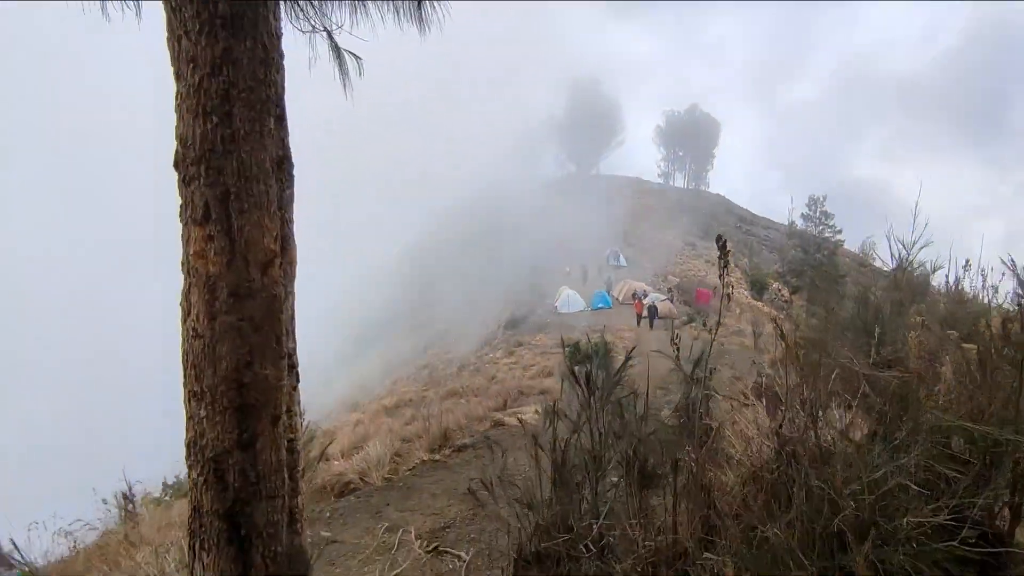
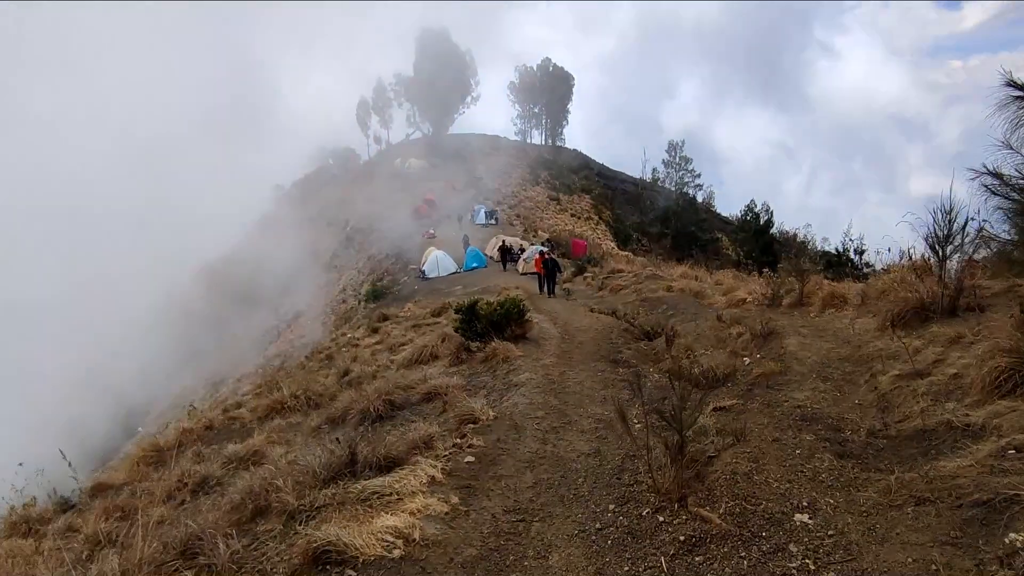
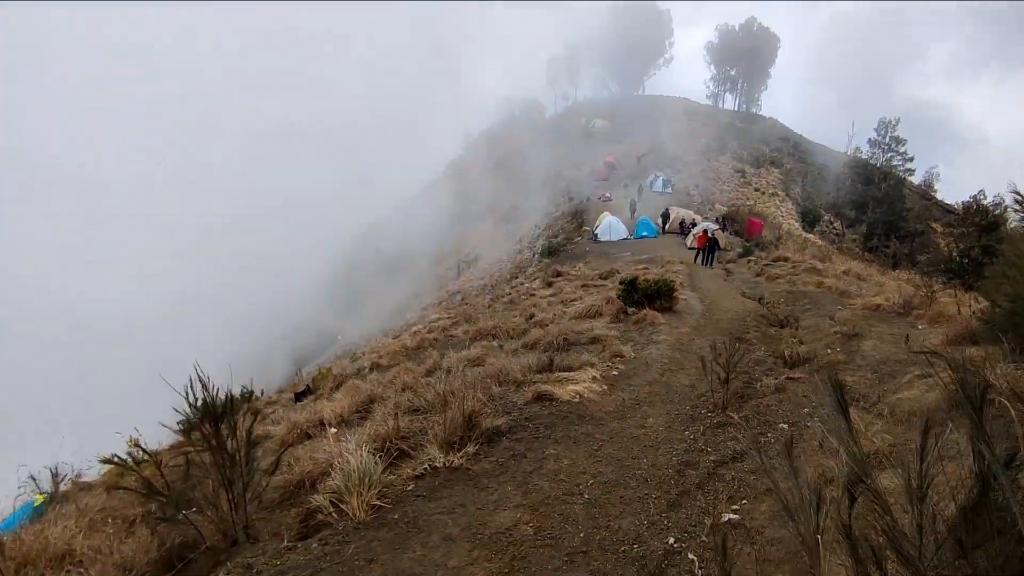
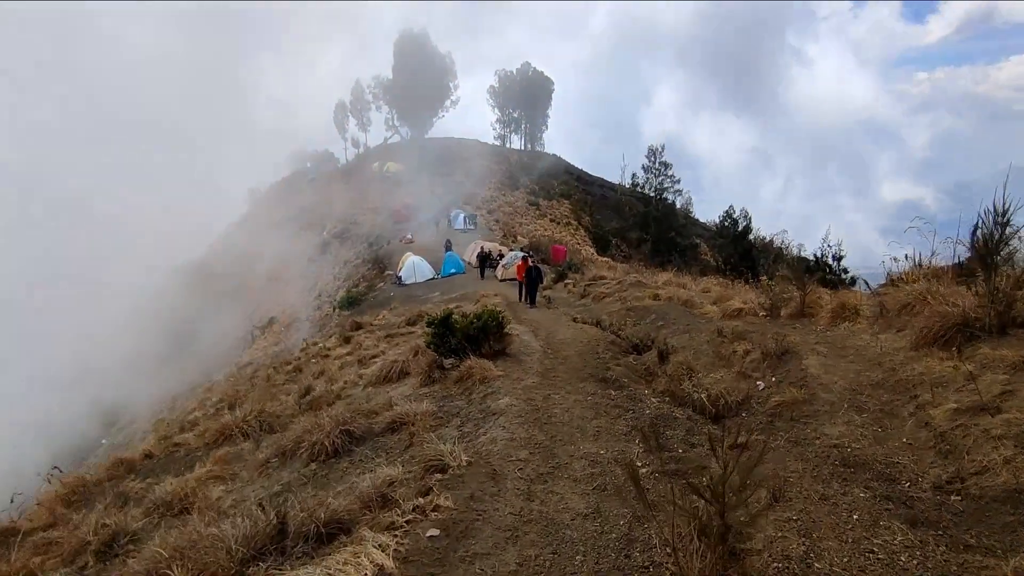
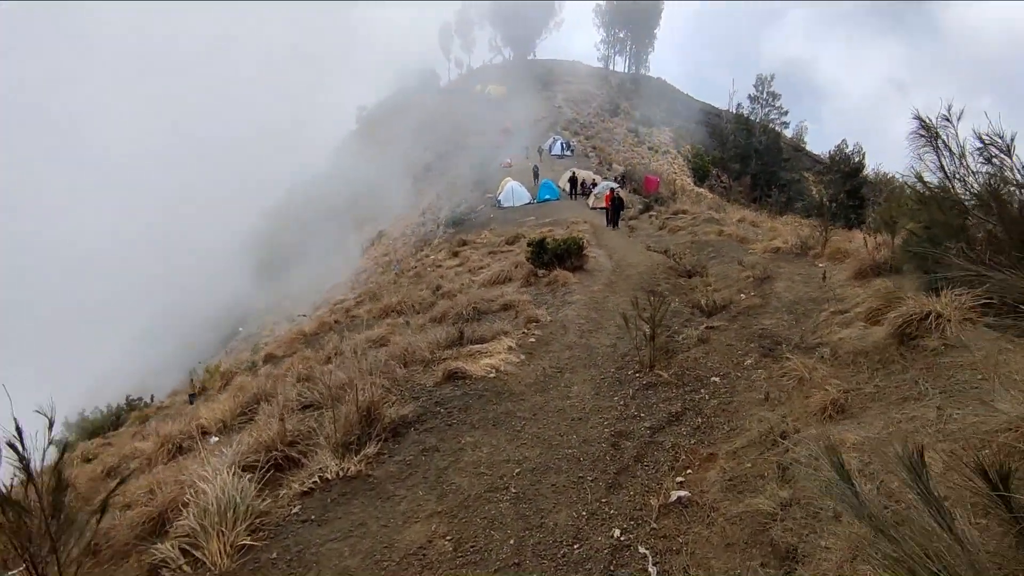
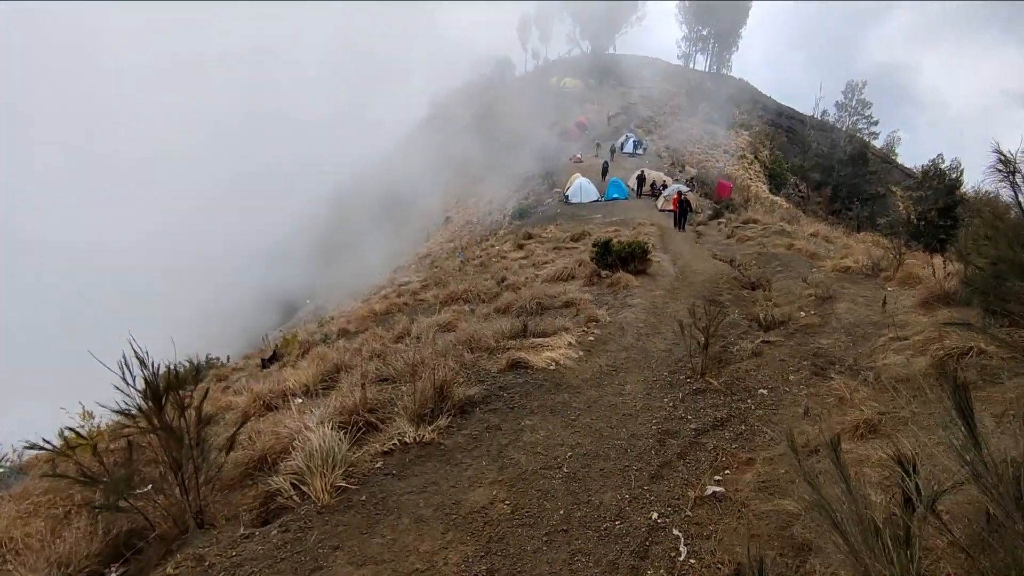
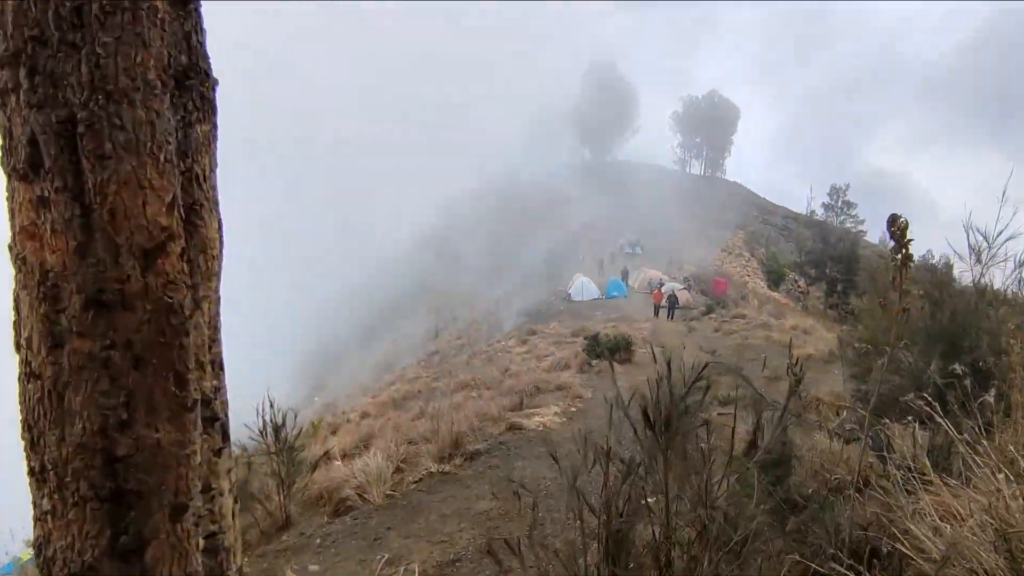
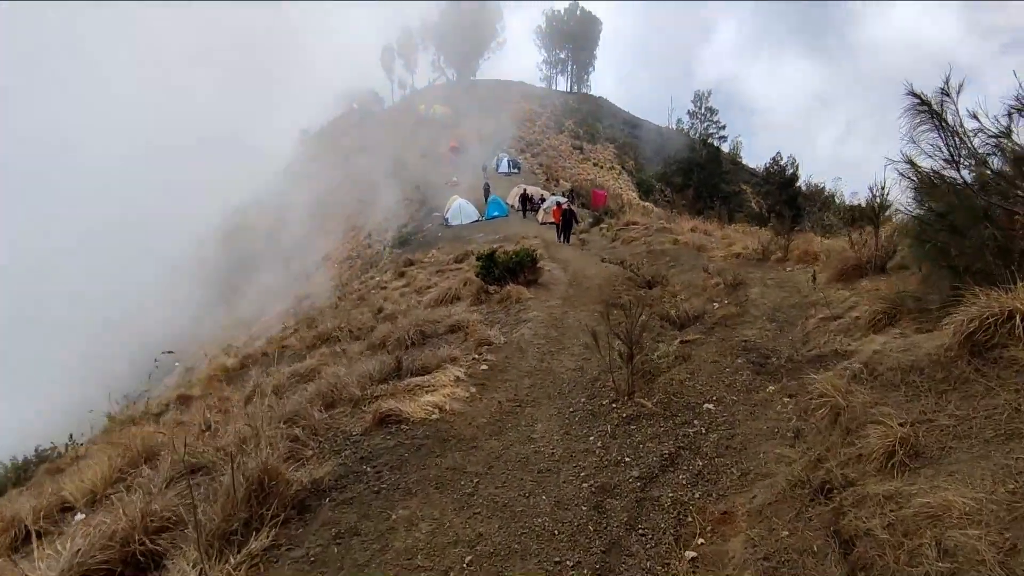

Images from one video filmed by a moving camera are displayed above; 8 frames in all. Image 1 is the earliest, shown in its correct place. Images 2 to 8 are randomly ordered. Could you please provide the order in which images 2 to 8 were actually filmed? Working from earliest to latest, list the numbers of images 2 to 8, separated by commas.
7, 3, 6, 5, 8, 2, 4
